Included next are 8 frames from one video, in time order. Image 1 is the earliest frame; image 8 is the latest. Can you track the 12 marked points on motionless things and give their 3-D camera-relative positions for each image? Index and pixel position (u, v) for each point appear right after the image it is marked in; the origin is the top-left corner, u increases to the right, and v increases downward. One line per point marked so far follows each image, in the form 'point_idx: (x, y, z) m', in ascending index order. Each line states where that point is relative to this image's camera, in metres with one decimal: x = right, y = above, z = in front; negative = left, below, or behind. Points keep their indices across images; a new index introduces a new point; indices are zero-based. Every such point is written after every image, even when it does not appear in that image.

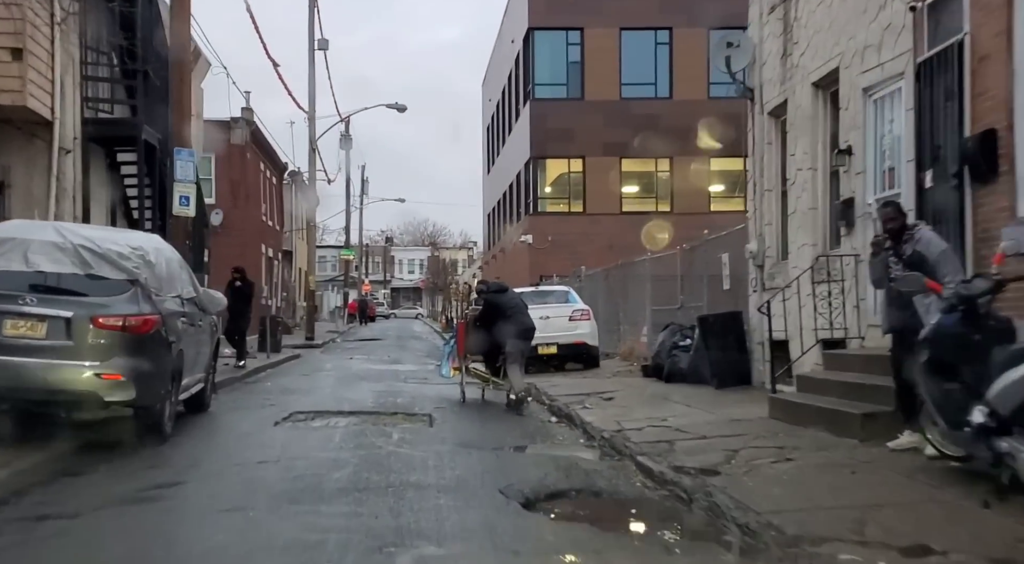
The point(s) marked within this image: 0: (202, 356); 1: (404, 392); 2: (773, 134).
0: (-3.6, -0.9, +10.2) m
1: (-1.6, -1.7, +13.4) m
2: (+3.3, +1.9, +11.2) m
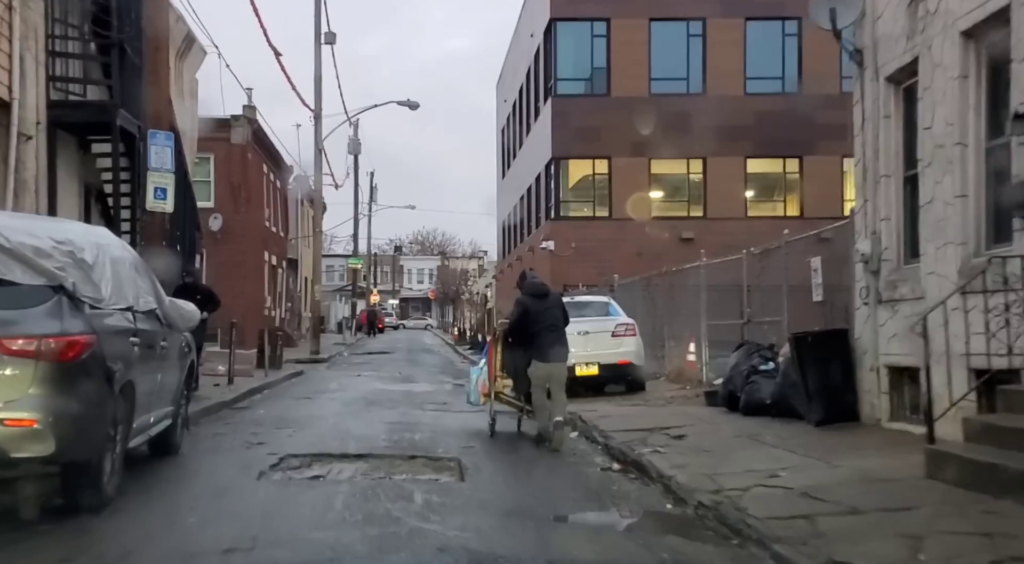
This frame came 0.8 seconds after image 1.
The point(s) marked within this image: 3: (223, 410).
0: (-3.1, -0.9, +7.9) m
1: (-1.1, -1.8, +11.1) m
2: (+3.8, +1.8, +8.9) m
3: (-4.2, -1.9, +12.9) m
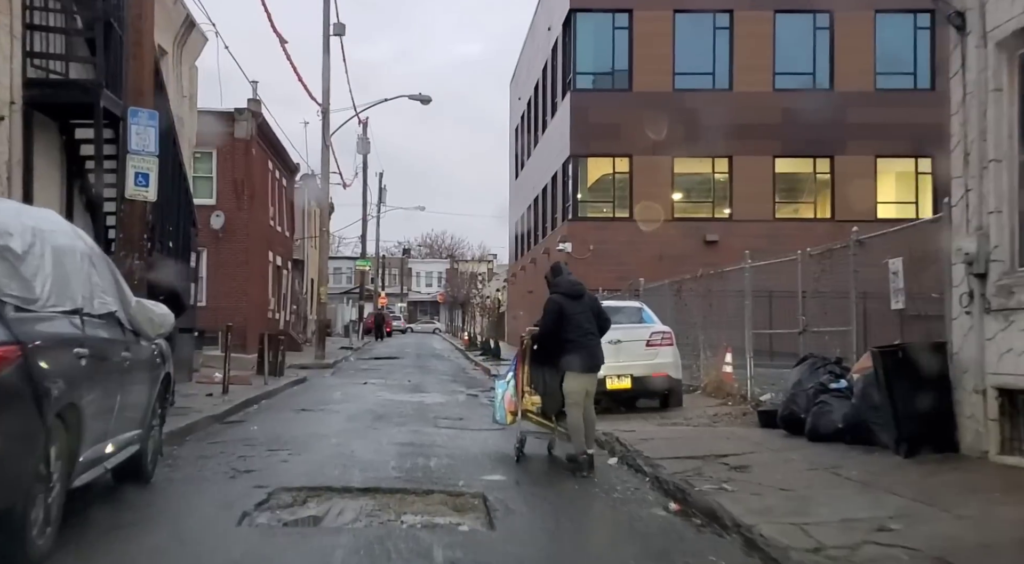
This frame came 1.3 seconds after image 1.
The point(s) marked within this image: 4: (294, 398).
0: (-2.8, -0.9, +6.5) m
1: (-0.8, -1.8, +9.6) m
2: (+4.2, +1.7, +7.4) m
3: (-3.9, -1.9, +11.5) m
4: (-4.1, -2.2, +16.5) m
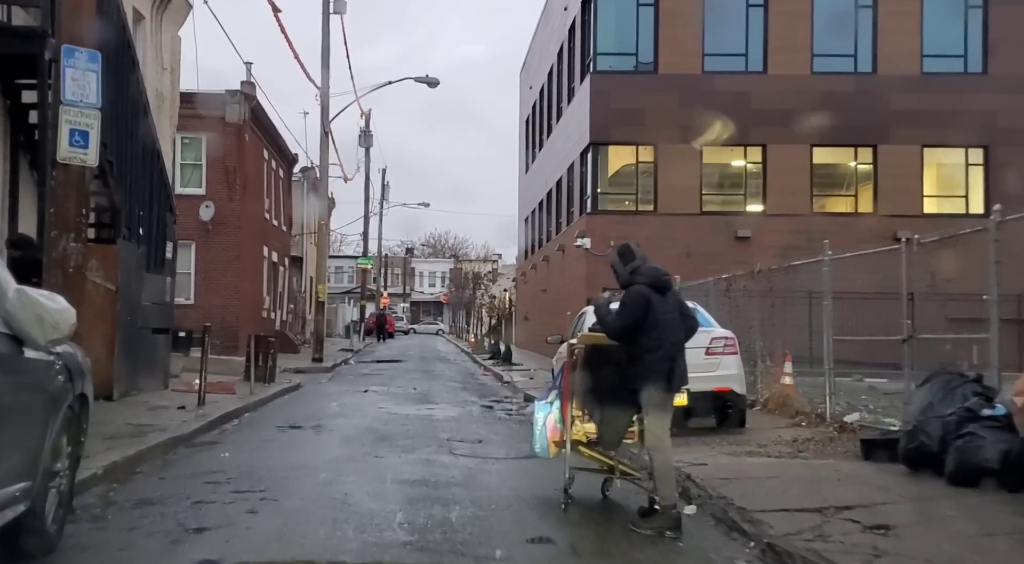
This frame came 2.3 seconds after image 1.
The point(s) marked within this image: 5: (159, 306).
0: (-2.5, -0.8, +4.3) m
1: (-0.5, -1.7, +7.4) m
2: (+4.5, +1.8, +5.2) m
3: (-3.5, -1.8, +9.3) m
4: (-3.7, -2.1, +14.3) m
5: (-6.0, -0.4, +15.0) m
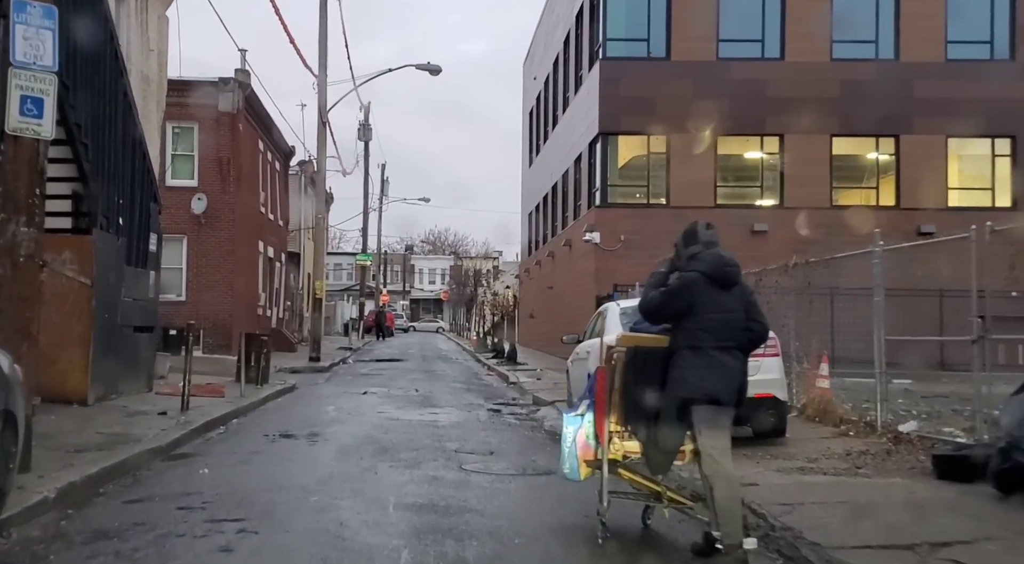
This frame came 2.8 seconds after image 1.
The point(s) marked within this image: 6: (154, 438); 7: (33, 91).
0: (-2.3, -0.7, +3.2) m
1: (-0.3, -1.7, +6.3) m
2: (+4.7, +1.8, +4.1) m
3: (-3.4, -1.7, +8.2) m
4: (-3.5, -2.0, +13.2) m
5: (-5.8, -0.3, +13.9) m
6: (-3.9, -1.7, +9.5) m
7: (-3.7, +1.5, +6.8) m
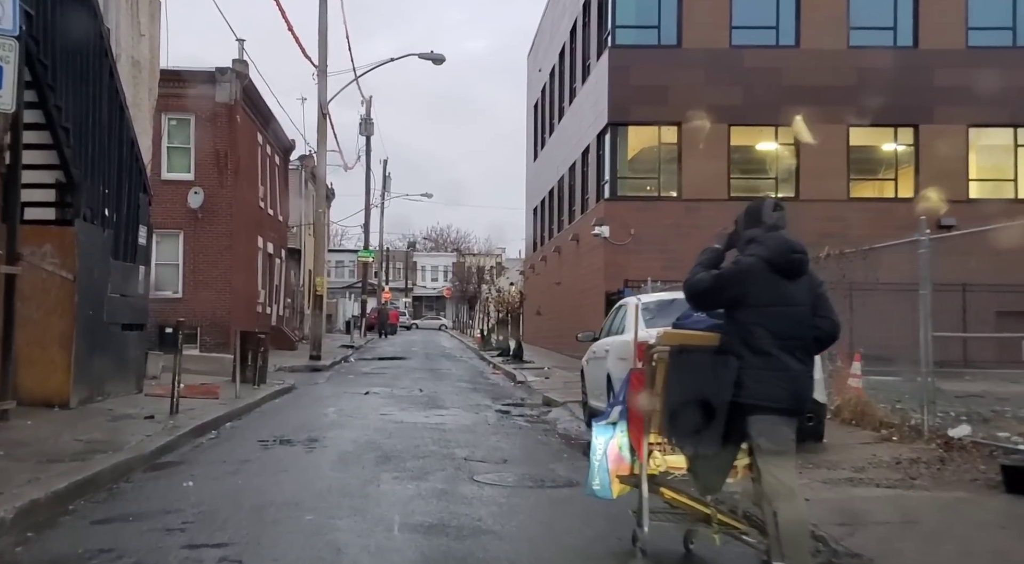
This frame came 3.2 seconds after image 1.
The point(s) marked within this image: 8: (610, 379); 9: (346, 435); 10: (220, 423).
0: (-2.2, -0.7, +2.4) m
1: (-0.1, -1.6, +5.5) m
2: (+4.8, +1.9, +3.3) m
3: (-3.2, -1.7, +7.4) m
4: (-3.4, -1.9, +12.4) m
5: (-5.7, -0.3, +13.1) m
6: (-3.7, -1.6, +8.7) m
7: (-3.6, +1.5, +6.1) m
8: (+1.1, -1.1, +9.7) m
9: (-2.0, -1.8, +10.5) m
10: (-3.8, -1.8, +11.5) m
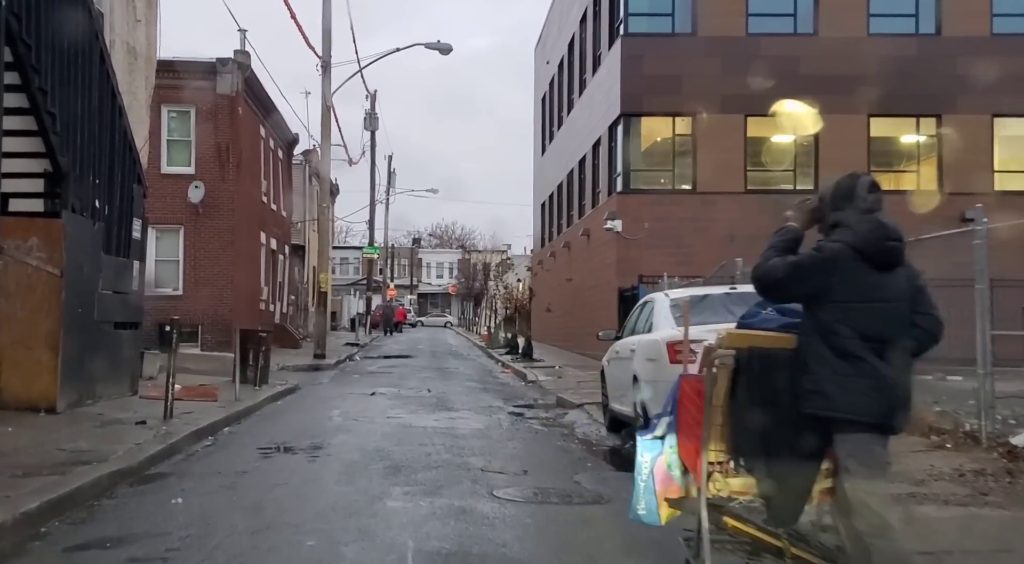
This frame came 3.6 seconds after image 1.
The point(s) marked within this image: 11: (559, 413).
0: (-2.0, -0.7, +1.7) m
1: (0.0, -1.6, +4.8) m
2: (+5.0, +2.0, +2.5) m
3: (-3.0, -1.6, +6.7) m
4: (-3.2, -1.9, +11.7) m
5: (-5.5, -0.2, +12.4) m
6: (-3.5, -1.6, +8.0) m
7: (-3.4, +1.6, +5.4) m
8: (+1.3, -1.0, +9.0) m
9: (-1.8, -1.8, +9.8) m
10: (-3.6, -1.8, +10.8) m
11: (+0.7, -2.1, +13.9) m
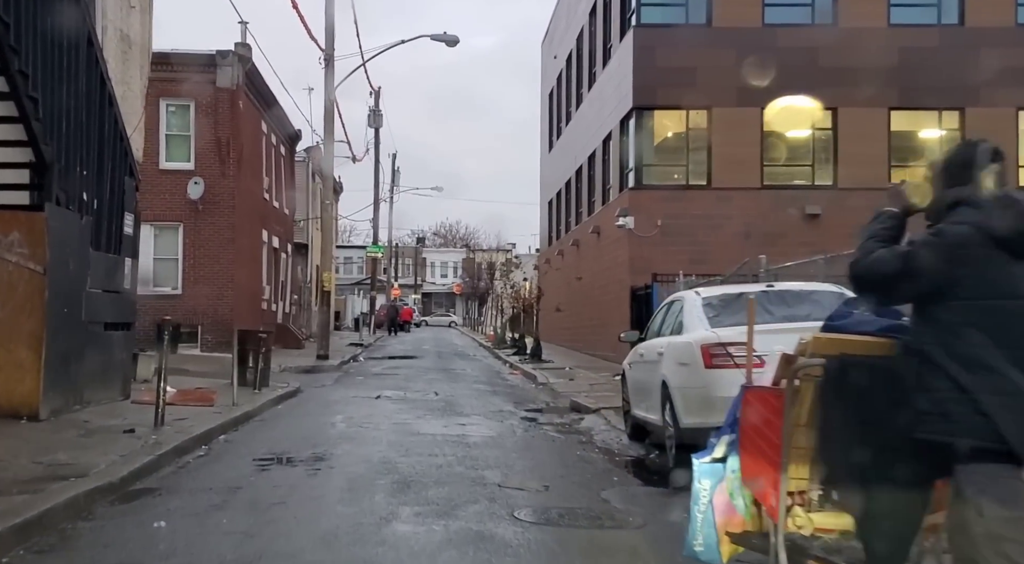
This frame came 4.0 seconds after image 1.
0: (-1.9, -0.7, +1.0) m
1: (+0.2, -1.5, +4.1) m
2: (+5.1, +2.0, +1.8) m
3: (-2.9, -1.6, +6.0) m
4: (-3.0, -1.8, +11.0) m
5: (-5.3, -0.2, +11.7) m
6: (-3.4, -1.5, +7.3) m
7: (-3.3, +1.6, +4.7) m
8: (+1.4, -1.0, +8.3) m
9: (-1.6, -1.7, +9.1) m
10: (-3.4, -1.8, +10.1) m
11: (+0.9, -2.0, +13.1) m
